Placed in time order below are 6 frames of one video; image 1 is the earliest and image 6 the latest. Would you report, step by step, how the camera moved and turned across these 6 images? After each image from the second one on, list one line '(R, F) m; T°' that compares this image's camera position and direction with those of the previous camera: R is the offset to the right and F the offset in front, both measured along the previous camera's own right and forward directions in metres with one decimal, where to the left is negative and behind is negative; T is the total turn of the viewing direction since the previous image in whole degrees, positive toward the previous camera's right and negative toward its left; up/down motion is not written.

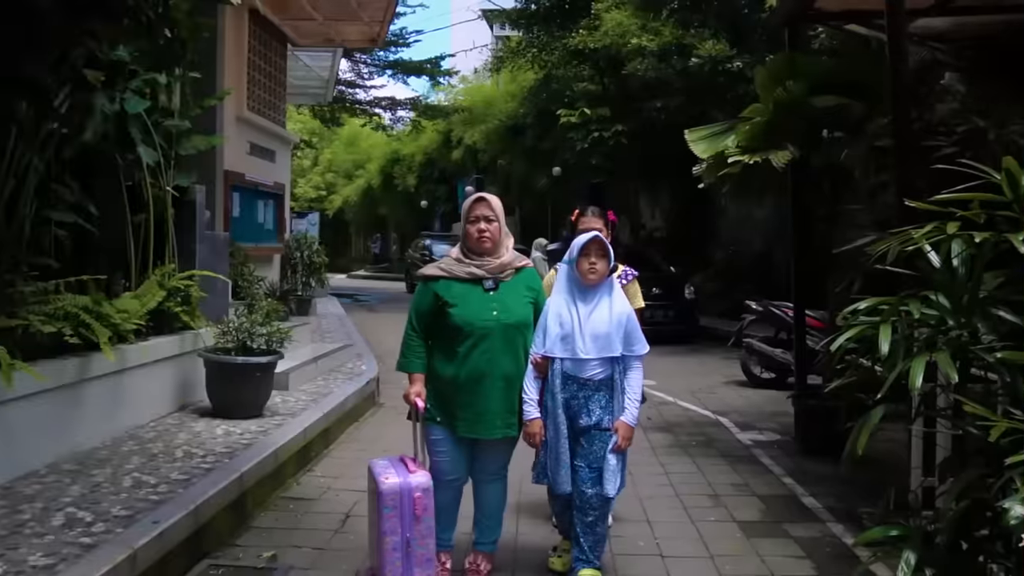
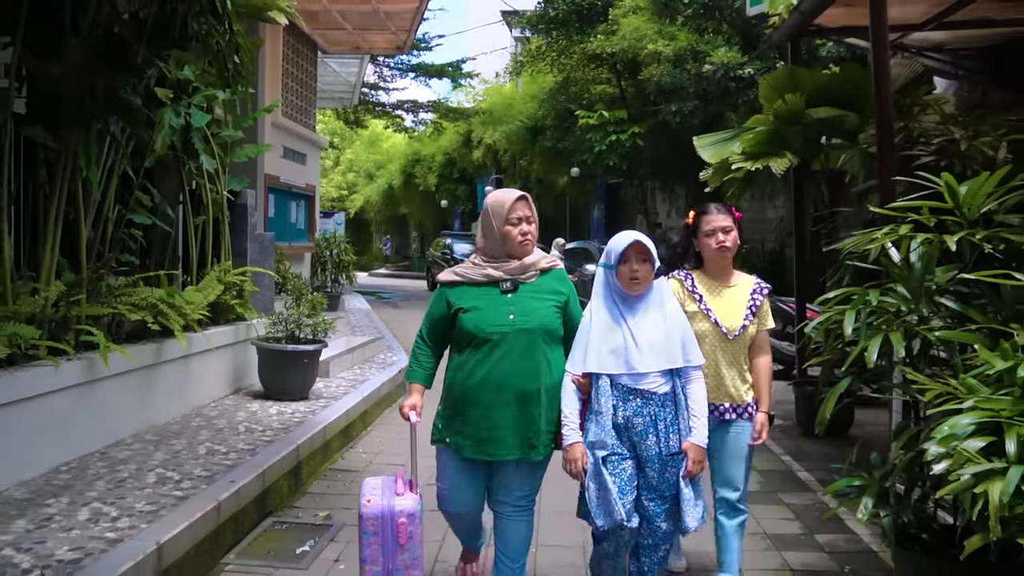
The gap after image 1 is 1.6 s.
(0.0, -0.6) m; -1°
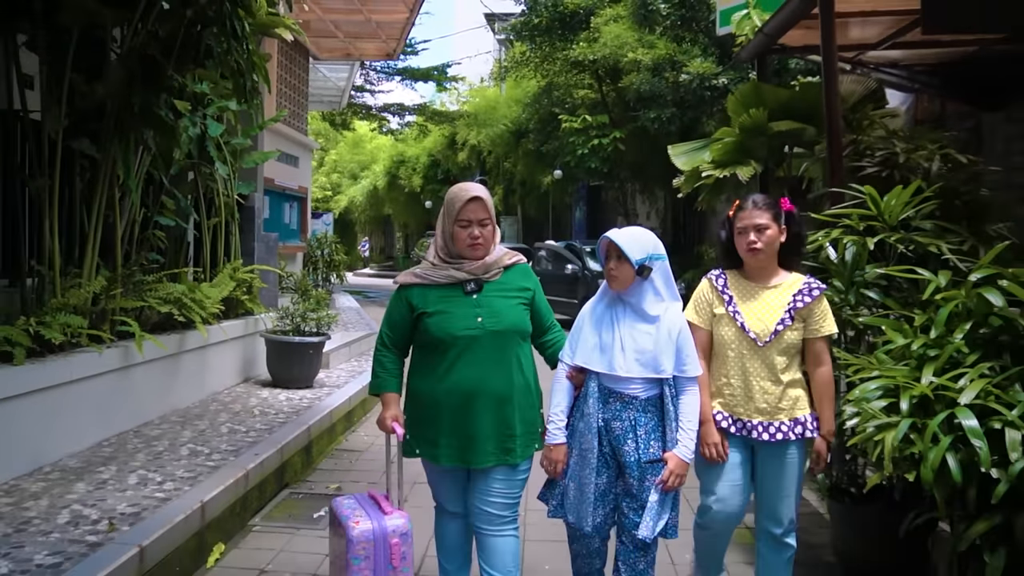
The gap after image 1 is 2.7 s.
(-0.1, -0.6) m; +1°
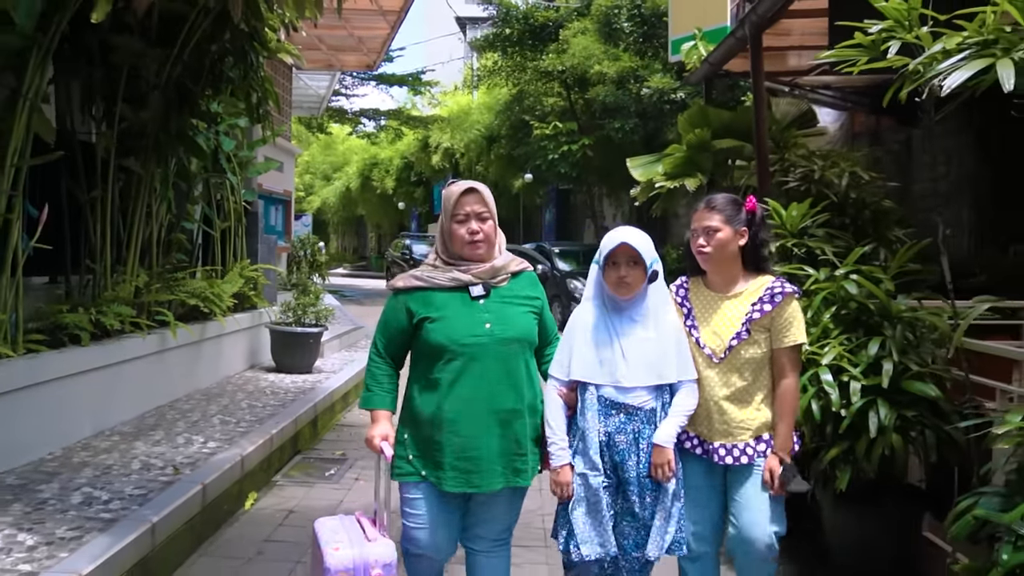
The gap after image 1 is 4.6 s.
(-0.1, -1.0) m; +2°
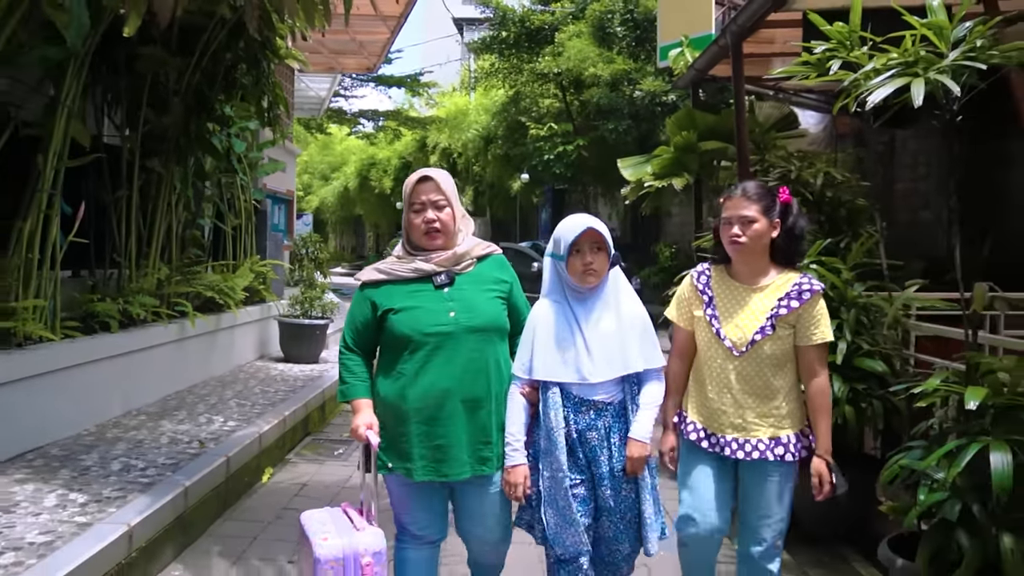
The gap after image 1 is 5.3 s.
(0.0, -0.4) m; 0°
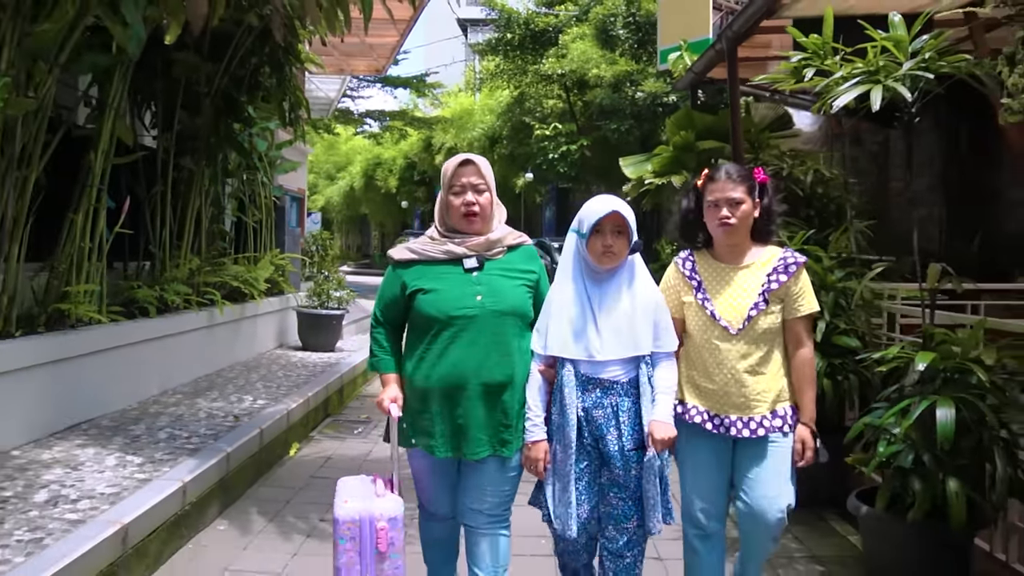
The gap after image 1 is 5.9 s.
(0.0, -0.4) m; 0°
